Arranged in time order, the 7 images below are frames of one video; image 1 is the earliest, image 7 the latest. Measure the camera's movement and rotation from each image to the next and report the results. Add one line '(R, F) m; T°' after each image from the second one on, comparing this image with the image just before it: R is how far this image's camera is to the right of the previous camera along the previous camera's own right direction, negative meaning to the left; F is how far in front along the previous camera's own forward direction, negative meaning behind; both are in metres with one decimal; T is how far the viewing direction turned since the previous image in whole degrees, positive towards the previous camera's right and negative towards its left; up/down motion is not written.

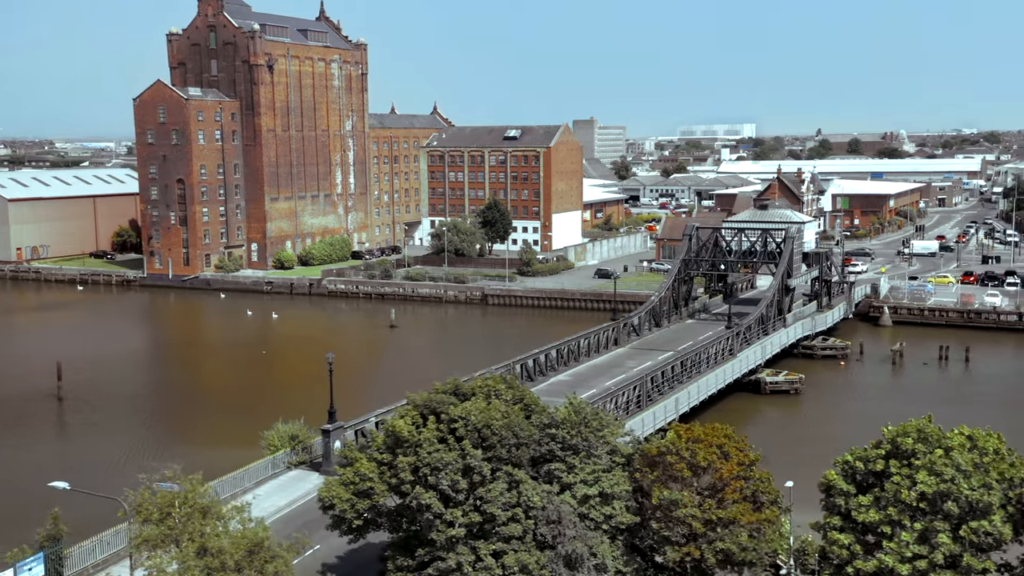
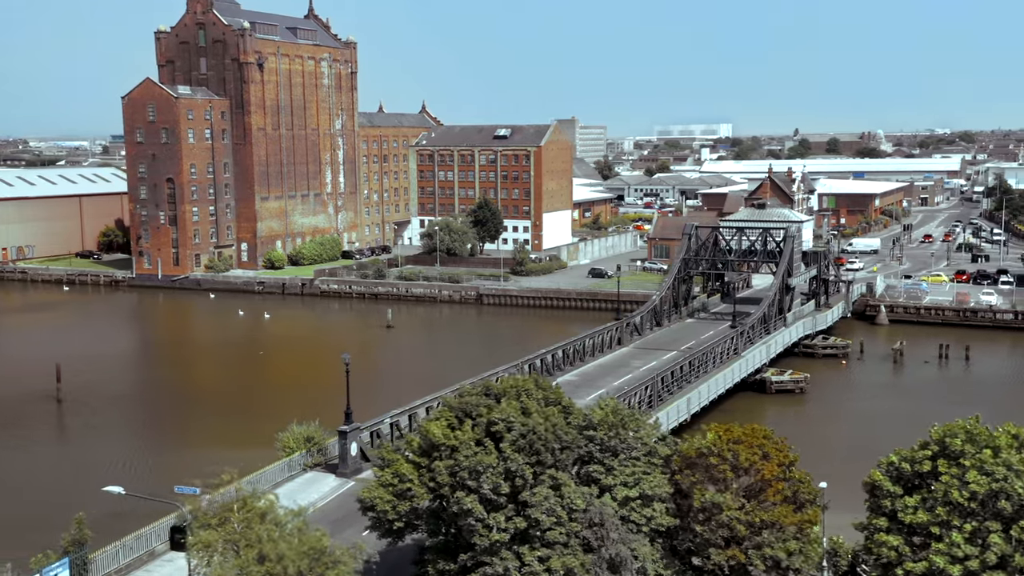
(-0.9, +0.2) m; +1°
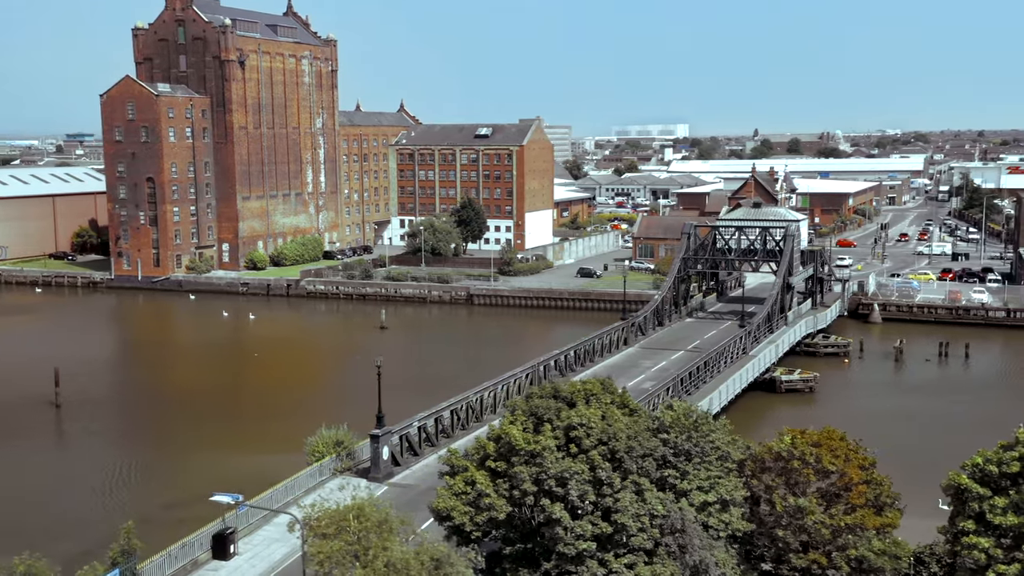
(-1.7, +0.5) m; +2°
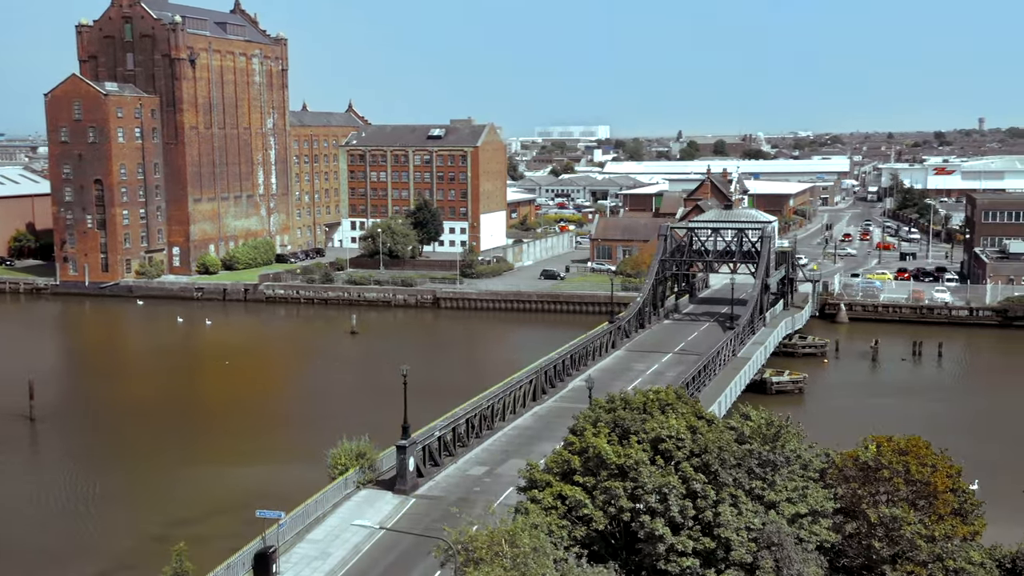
(-2.3, +0.6) m; +4°
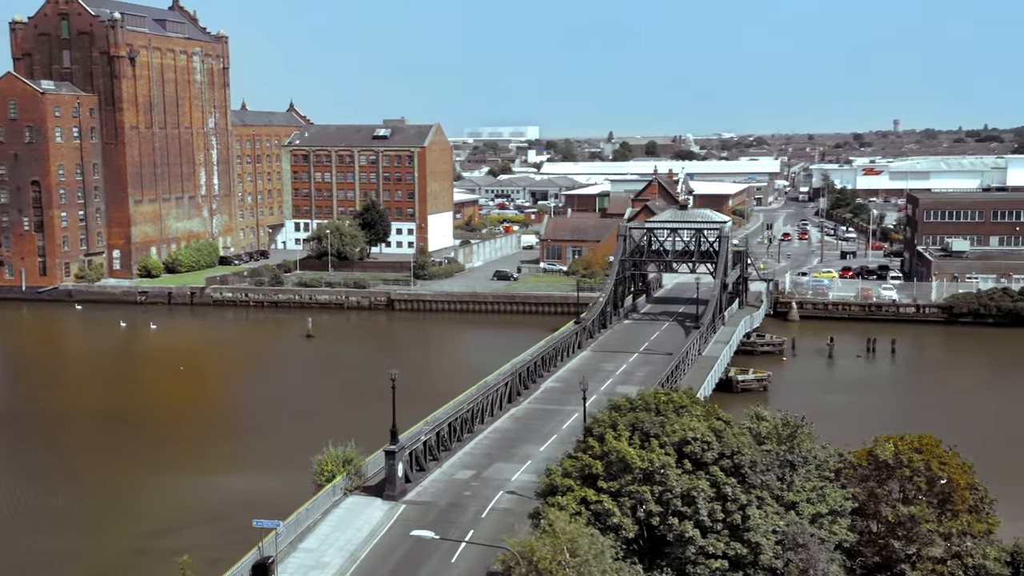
(-1.3, +0.2) m; +4°
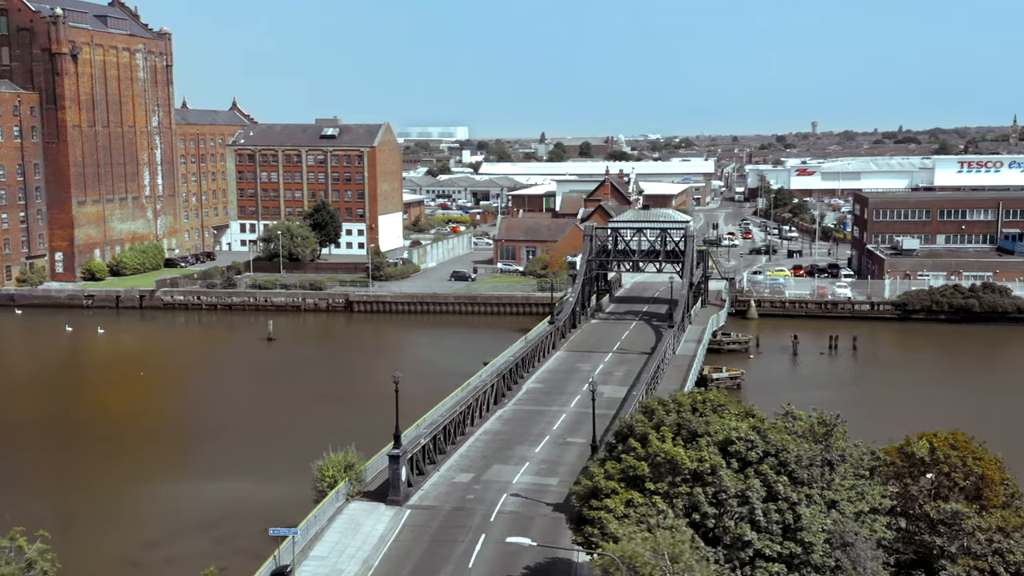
(-1.6, +0.3) m; +4°
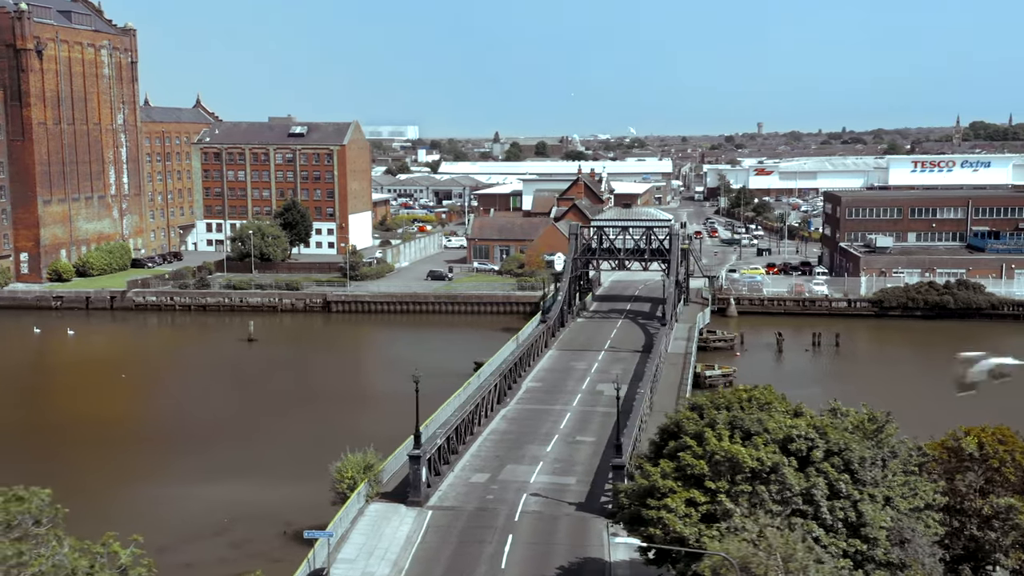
(-1.5, +0.2) m; +3°
